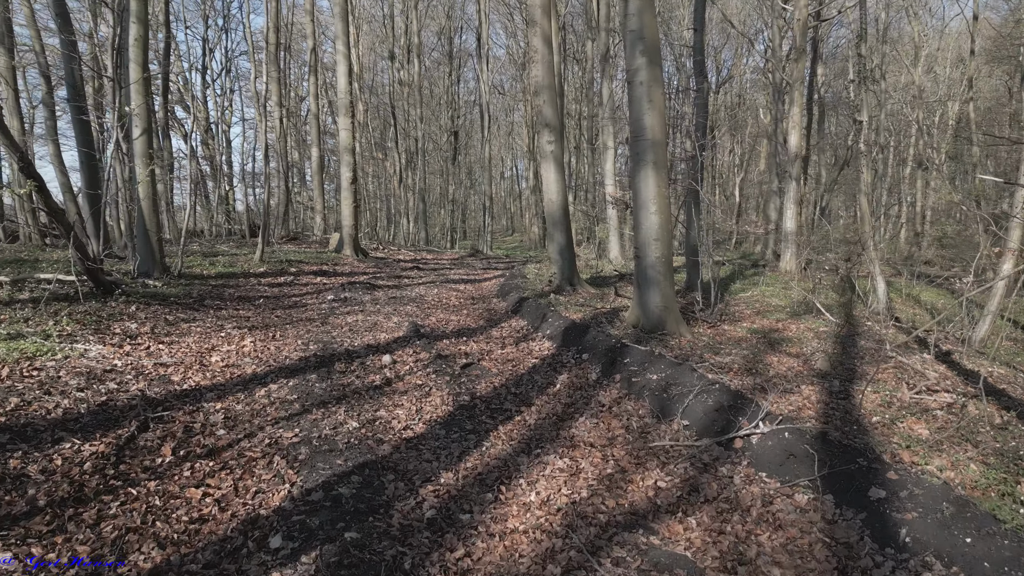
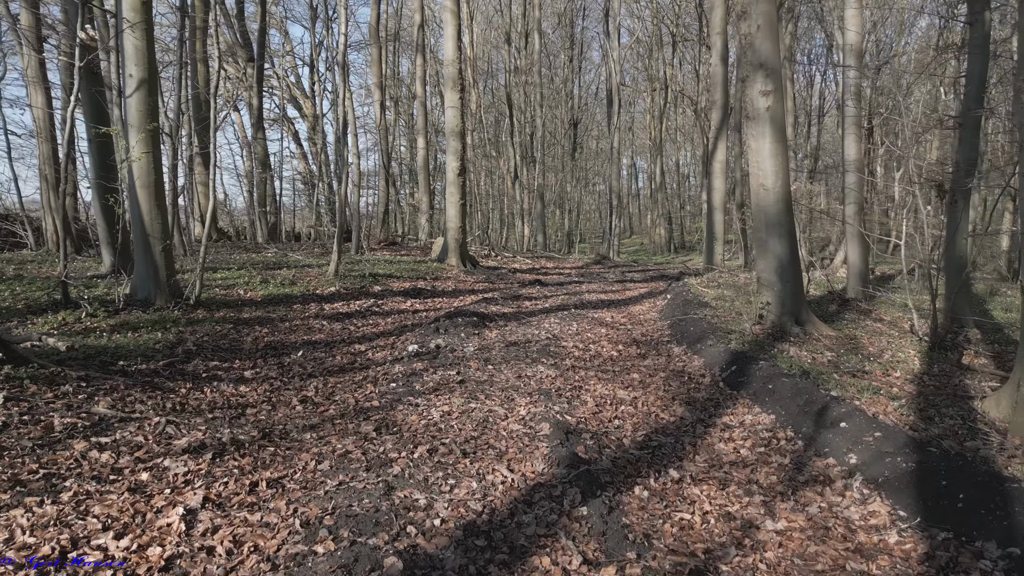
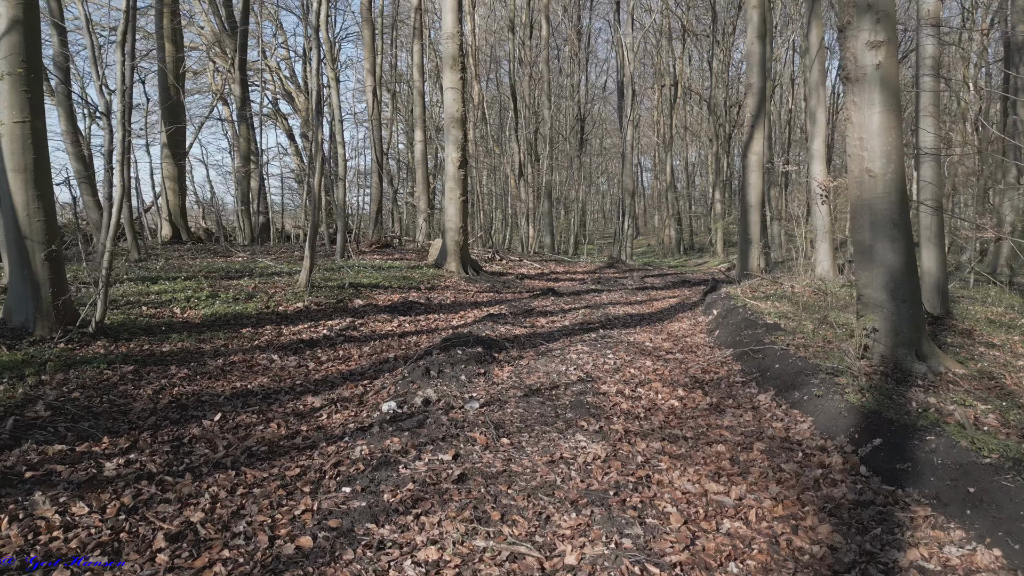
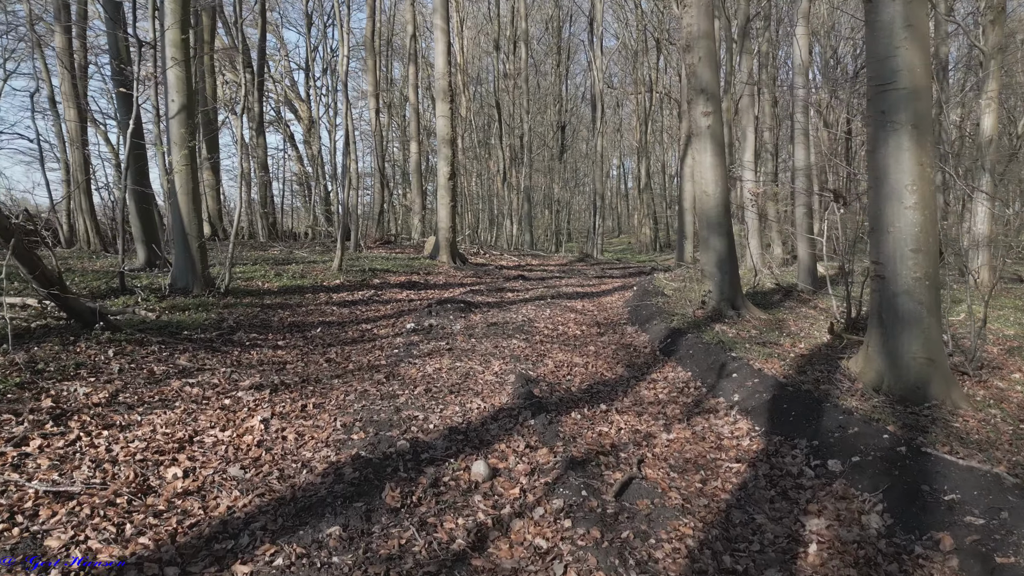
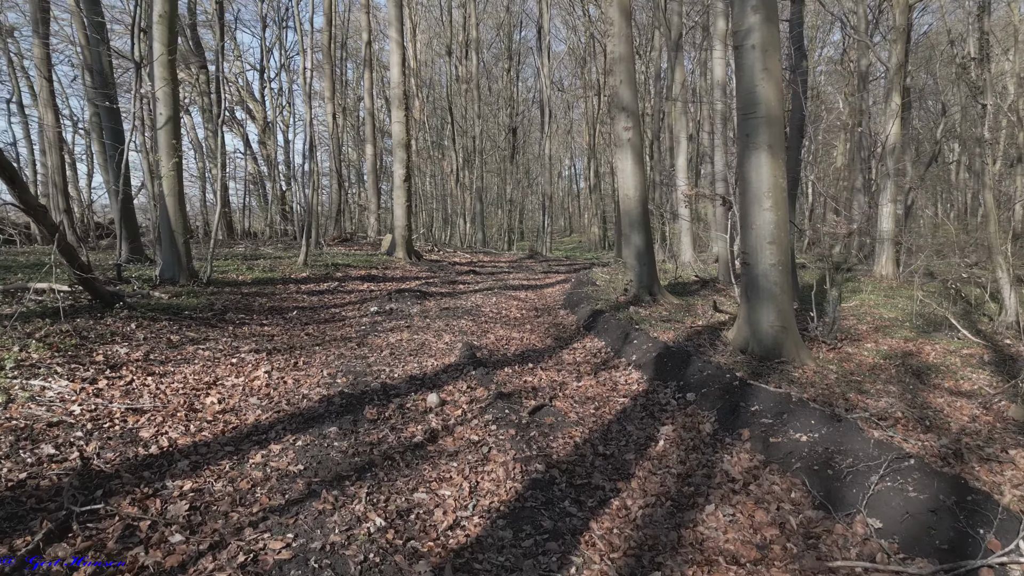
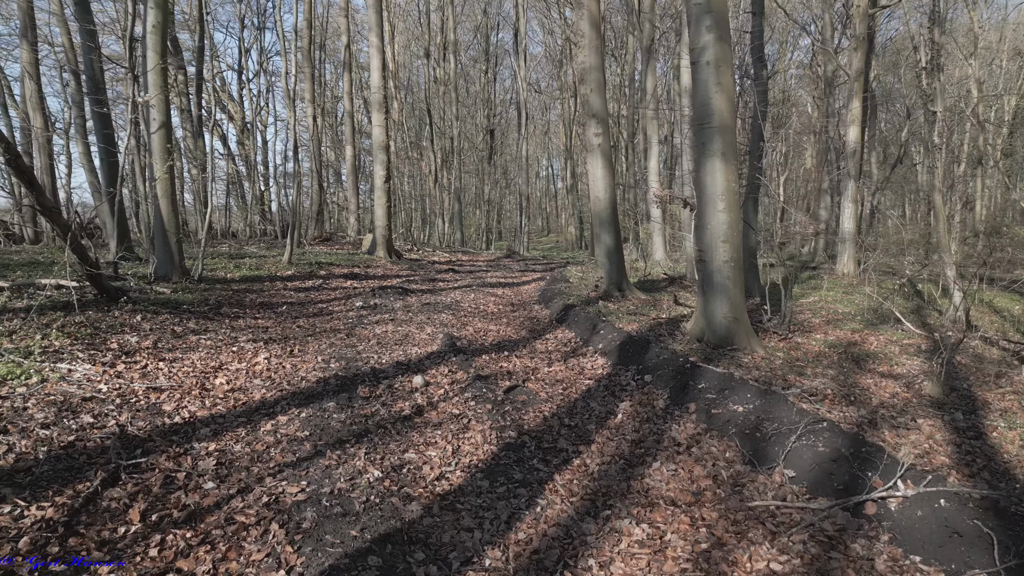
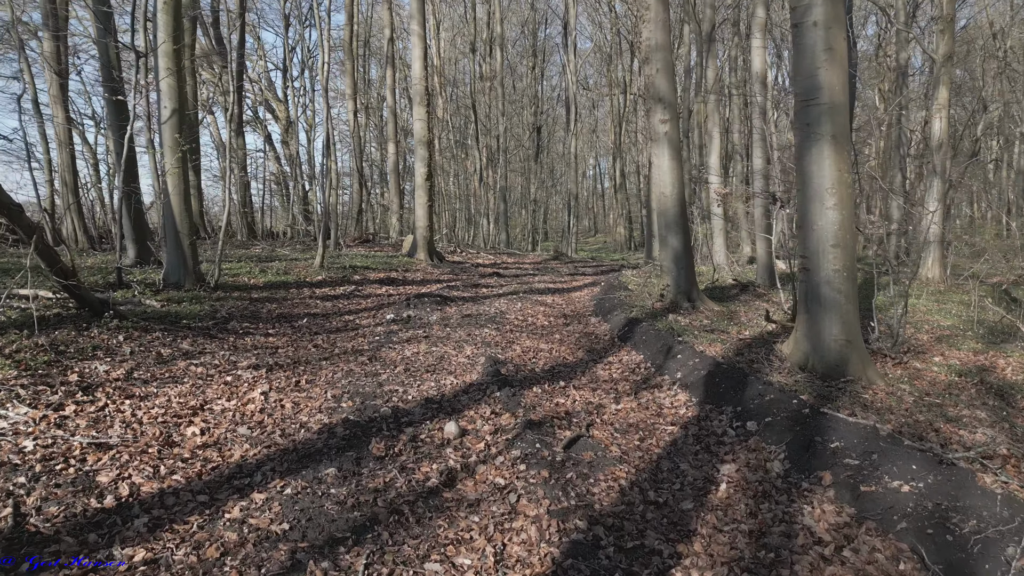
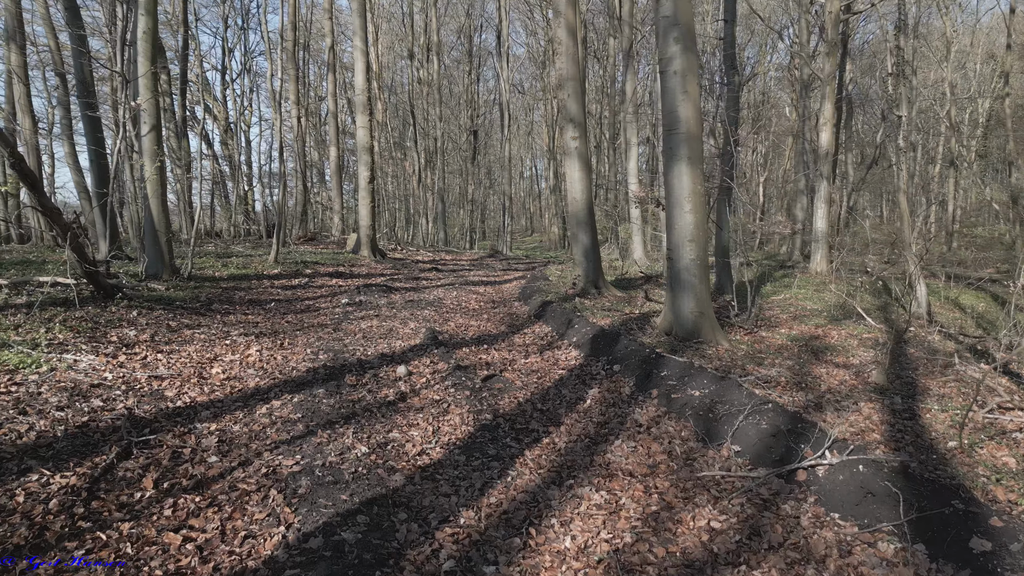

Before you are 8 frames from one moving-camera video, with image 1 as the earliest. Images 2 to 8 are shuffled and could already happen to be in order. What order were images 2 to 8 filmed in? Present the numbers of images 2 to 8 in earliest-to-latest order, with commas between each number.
8, 6, 5, 7, 4, 2, 3
